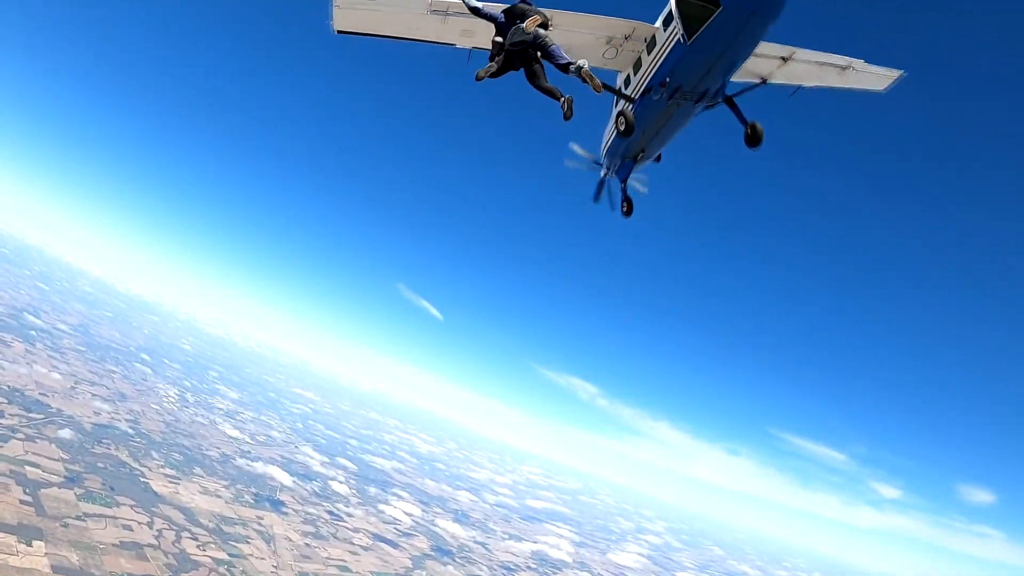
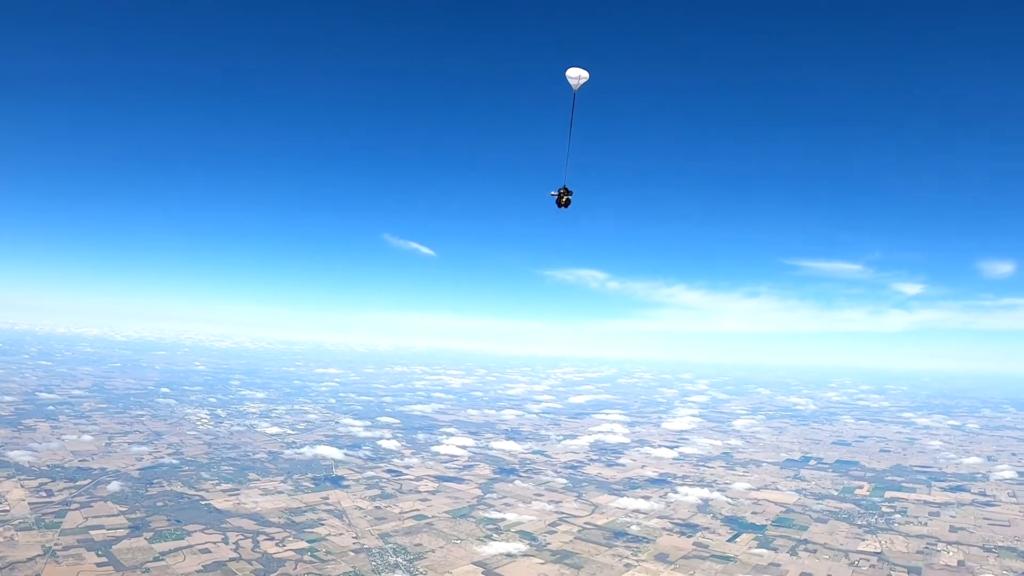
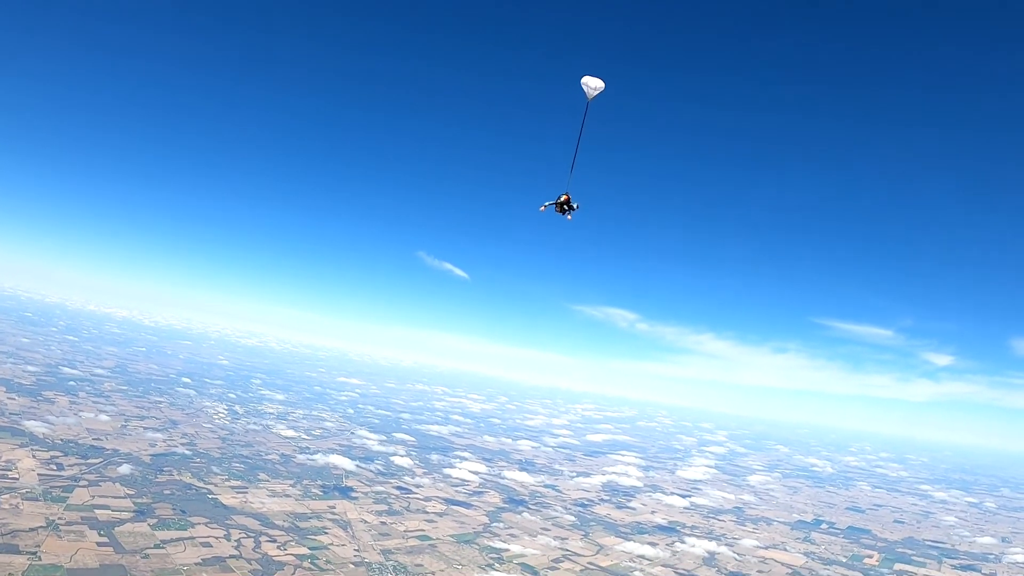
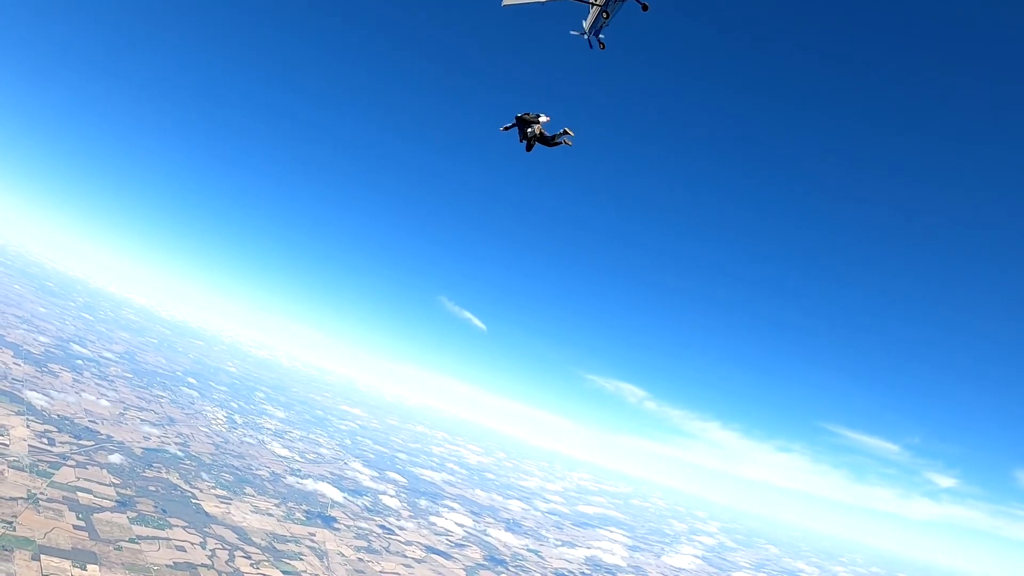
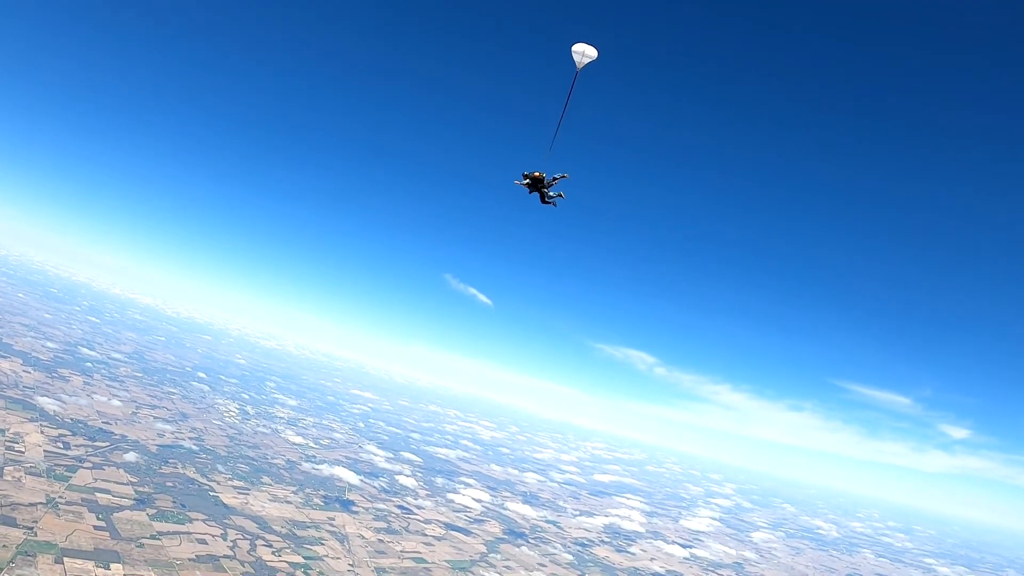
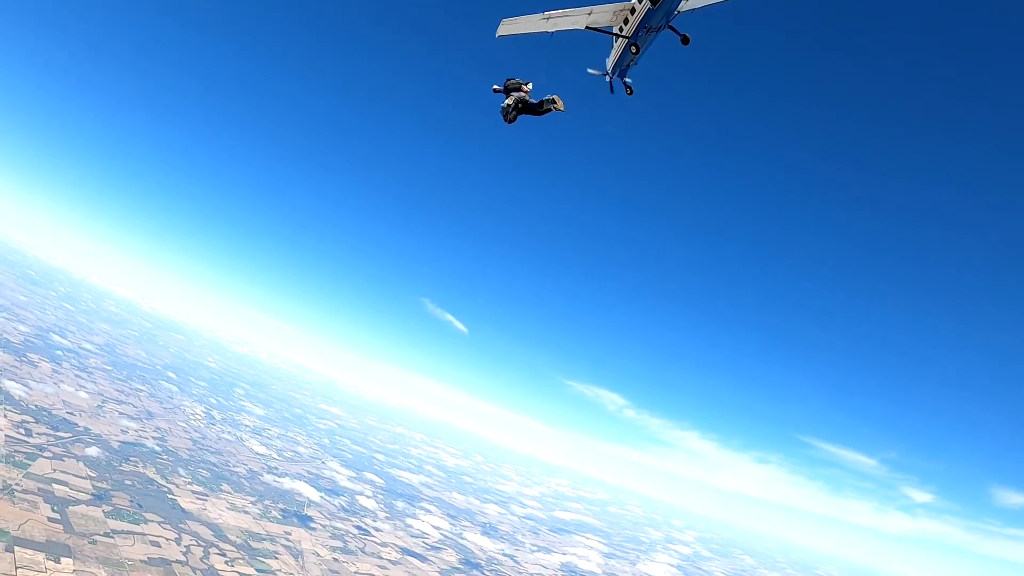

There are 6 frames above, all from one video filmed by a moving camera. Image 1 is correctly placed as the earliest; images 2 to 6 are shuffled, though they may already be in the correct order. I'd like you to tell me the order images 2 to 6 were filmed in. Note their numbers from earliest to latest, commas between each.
6, 4, 5, 3, 2
